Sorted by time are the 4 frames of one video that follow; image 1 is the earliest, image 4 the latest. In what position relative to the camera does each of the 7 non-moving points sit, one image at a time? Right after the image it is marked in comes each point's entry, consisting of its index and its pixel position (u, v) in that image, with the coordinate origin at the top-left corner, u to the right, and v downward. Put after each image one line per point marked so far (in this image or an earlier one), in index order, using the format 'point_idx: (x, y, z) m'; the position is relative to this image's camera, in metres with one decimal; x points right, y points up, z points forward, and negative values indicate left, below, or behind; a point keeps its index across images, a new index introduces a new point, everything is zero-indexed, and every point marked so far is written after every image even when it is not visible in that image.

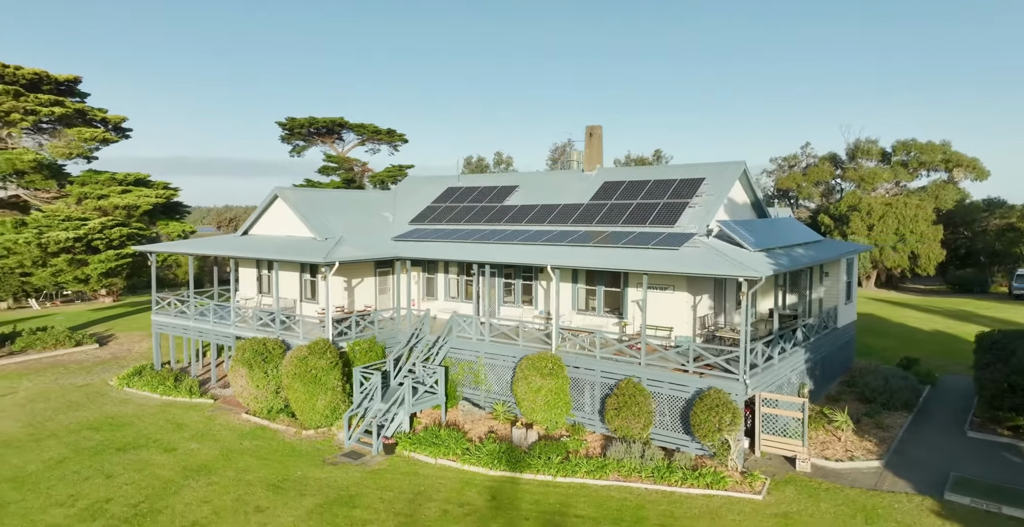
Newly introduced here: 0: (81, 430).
0: (-11.3, -4.4, +18.6) m
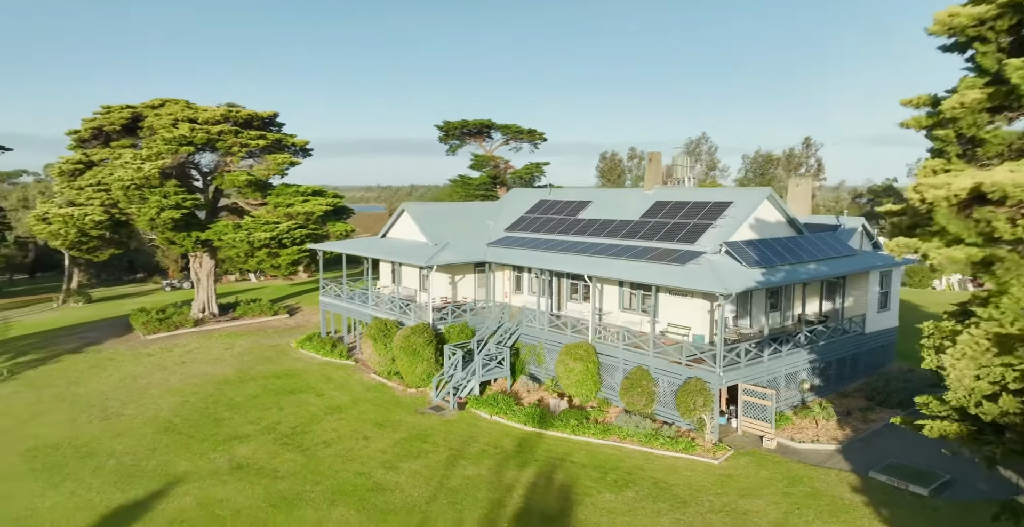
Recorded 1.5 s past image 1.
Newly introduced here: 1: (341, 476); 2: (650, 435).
0: (-9.2, -4.3, +26.8) m
1: (-4.5, -5.5, +18.4) m
2: (+3.9, -4.8, +19.7) m
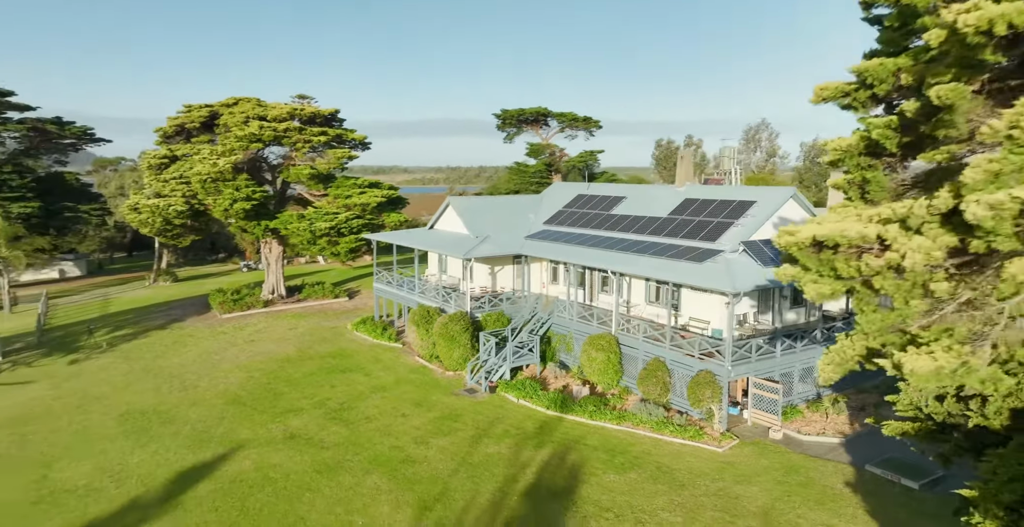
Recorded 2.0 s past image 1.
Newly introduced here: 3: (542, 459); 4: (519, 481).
0: (-7.8, -3.9, +29.5) m
1: (-4.0, -5.4, +20.7) m
2: (+4.5, -4.8, +21.1) m
3: (+0.8, -5.4, +19.5) m
4: (+0.2, -5.7, +18.4) m
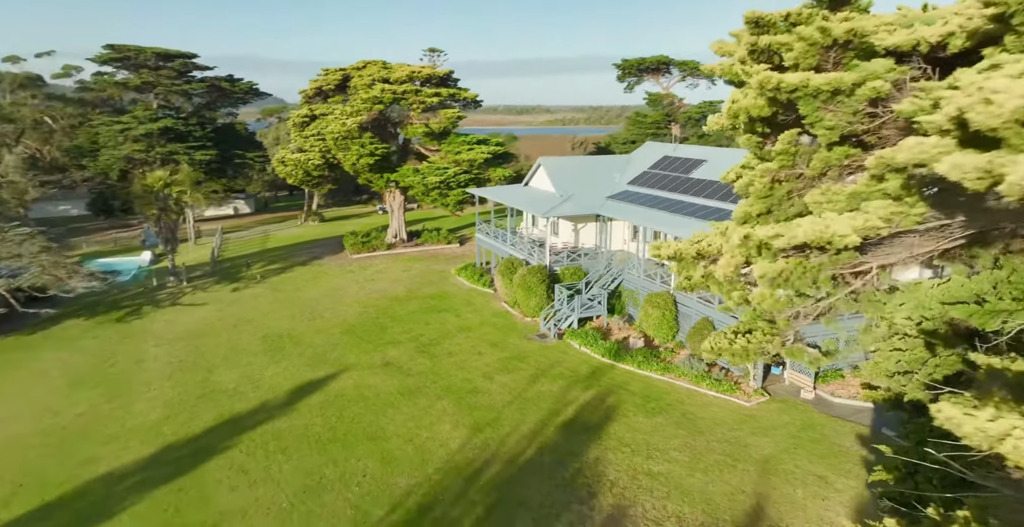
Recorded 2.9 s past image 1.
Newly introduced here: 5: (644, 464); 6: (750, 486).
0: (-4.0, -1.7, +33.9) m
1: (-2.1, -4.0, +24.7) m
2: (+6.3, -3.7, +23.3) m
3: (+2.4, -4.3, +22.6) m
4: (+1.5, -4.7, +21.6) m
5: (+3.5, -5.3, +18.8) m
6: (+6.0, -5.6, +17.7) m
